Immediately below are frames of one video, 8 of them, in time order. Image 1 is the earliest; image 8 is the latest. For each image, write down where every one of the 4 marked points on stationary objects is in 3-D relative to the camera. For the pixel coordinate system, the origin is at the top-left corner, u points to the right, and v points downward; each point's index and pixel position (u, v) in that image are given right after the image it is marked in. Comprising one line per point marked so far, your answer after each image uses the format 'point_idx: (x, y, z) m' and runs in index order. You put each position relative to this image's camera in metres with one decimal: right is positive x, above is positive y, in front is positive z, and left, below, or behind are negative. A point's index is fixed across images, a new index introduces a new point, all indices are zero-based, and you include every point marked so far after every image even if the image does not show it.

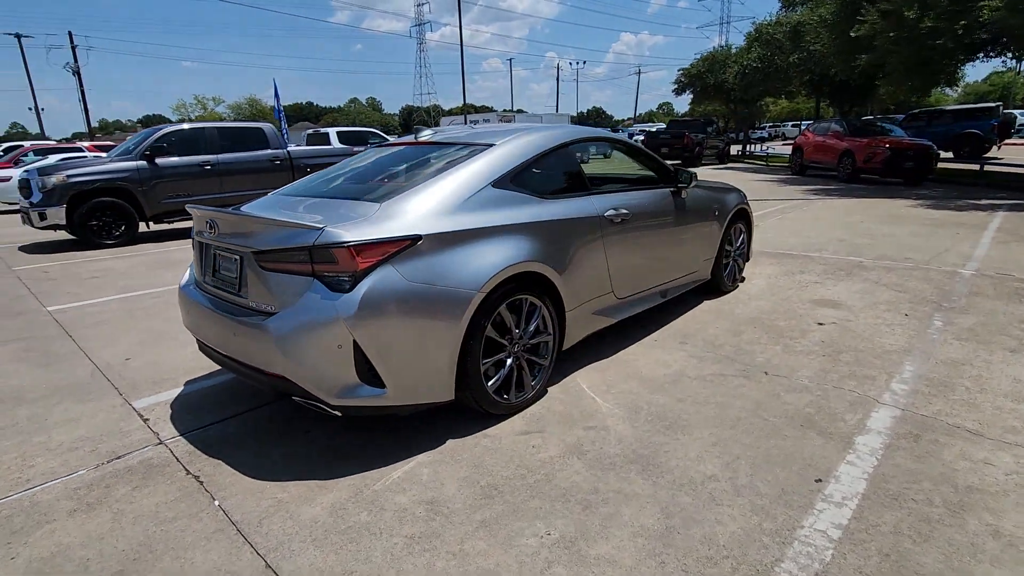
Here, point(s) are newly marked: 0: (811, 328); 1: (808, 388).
0: (+2.6, -0.4, +4.8) m
1: (+2.0, -0.7, +3.6) m
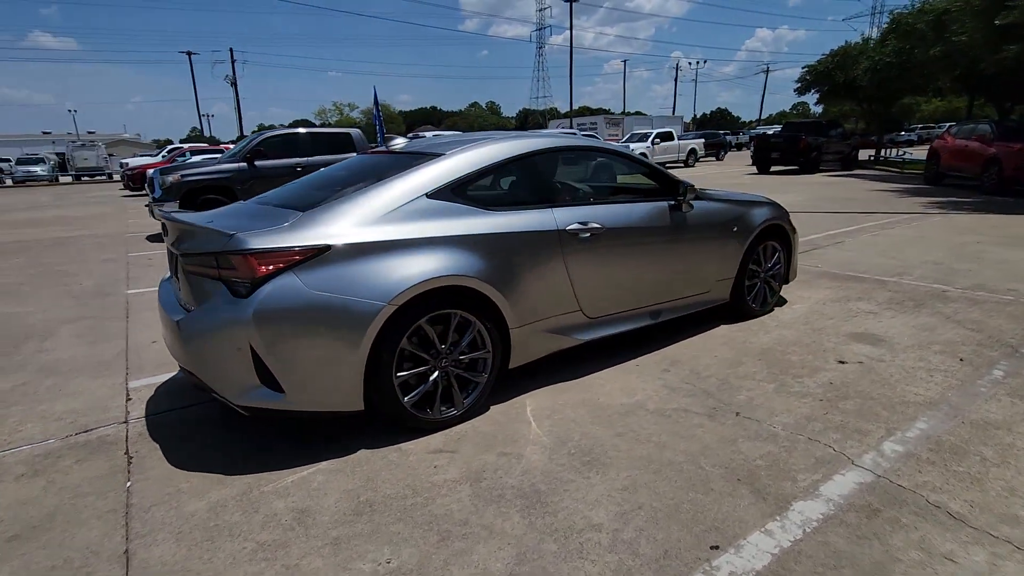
0: (+2.4, -0.6, +4.1) m
1: (+1.5, -0.9, +3.2) m
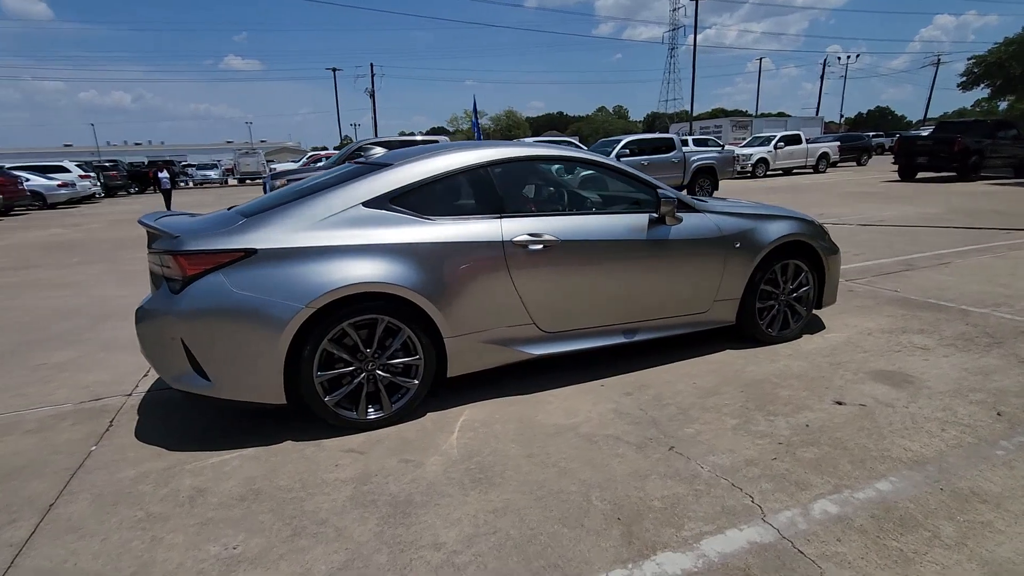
0: (+2.0, -0.8, +3.6) m
1: (+1.0, -1.0, +2.8) m
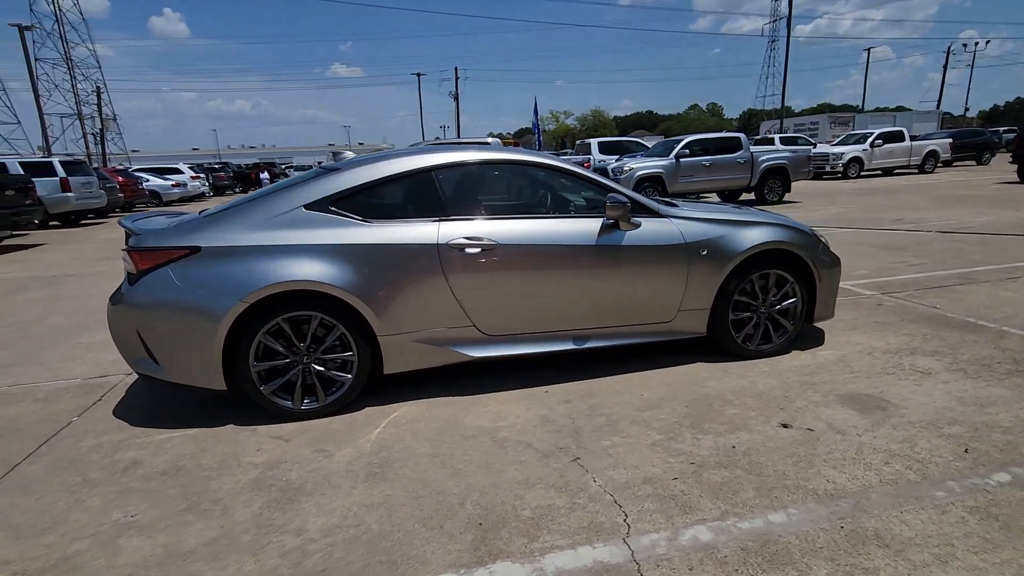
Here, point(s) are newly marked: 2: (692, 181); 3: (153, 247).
0: (+1.5, -0.9, +3.4) m
1: (+0.4, -1.0, +2.8) m
2: (+5.5, +3.3, +16.5) m
3: (-2.3, +0.3, +3.5) m
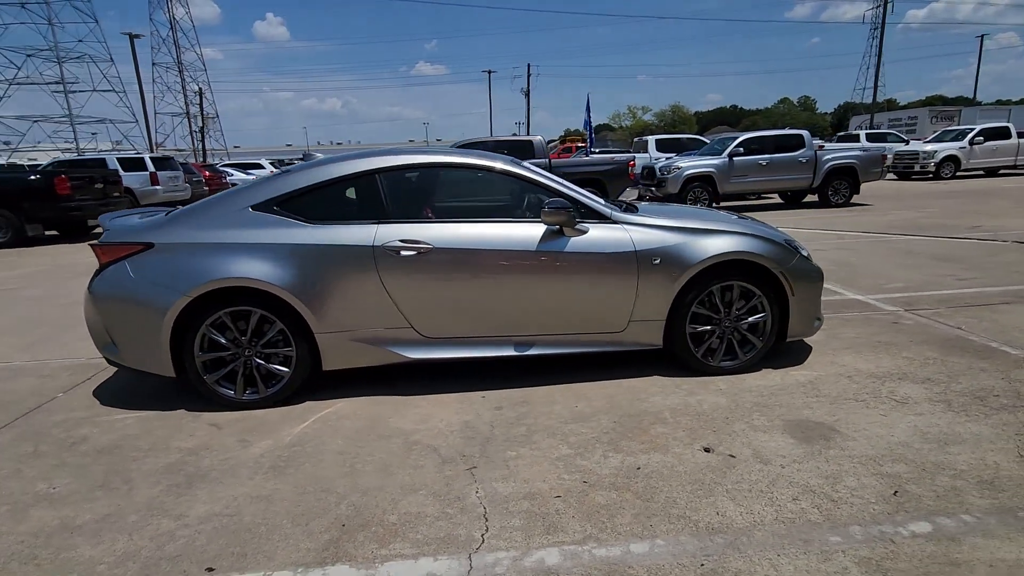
0: (+1.0, -0.9, +3.2) m
1: (-0.3, -1.1, +2.7) m
2: (+6.8, +3.1, +15.6) m
3: (-2.8, +0.3, +3.8) m
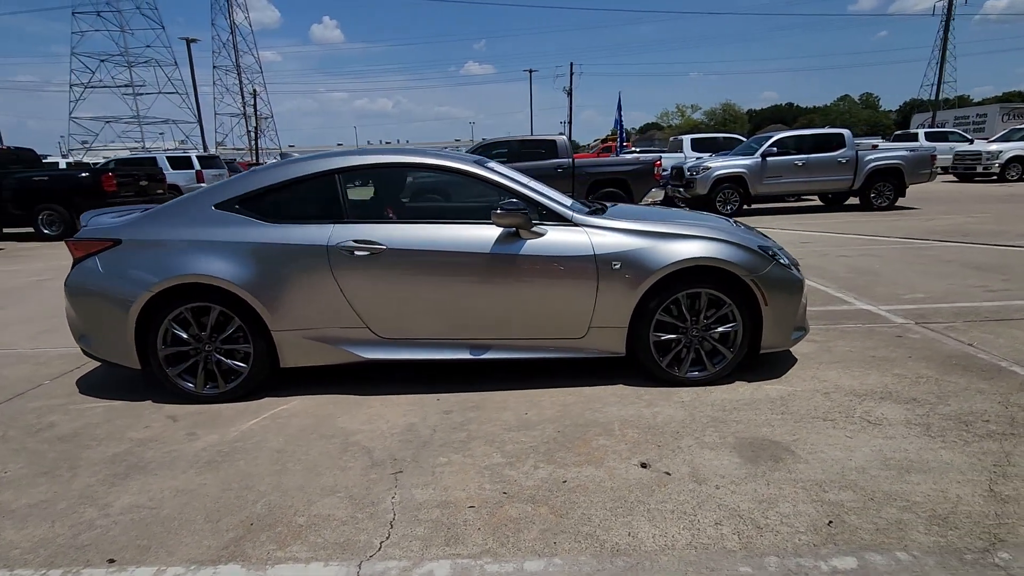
0: (+0.6, -1.0, +3.0) m
1: (-0.7, -1.1, +2.7) m
2: (+7.4, +2.9, +15.0) m
3: (-3.1, +0.4, +4.0) m
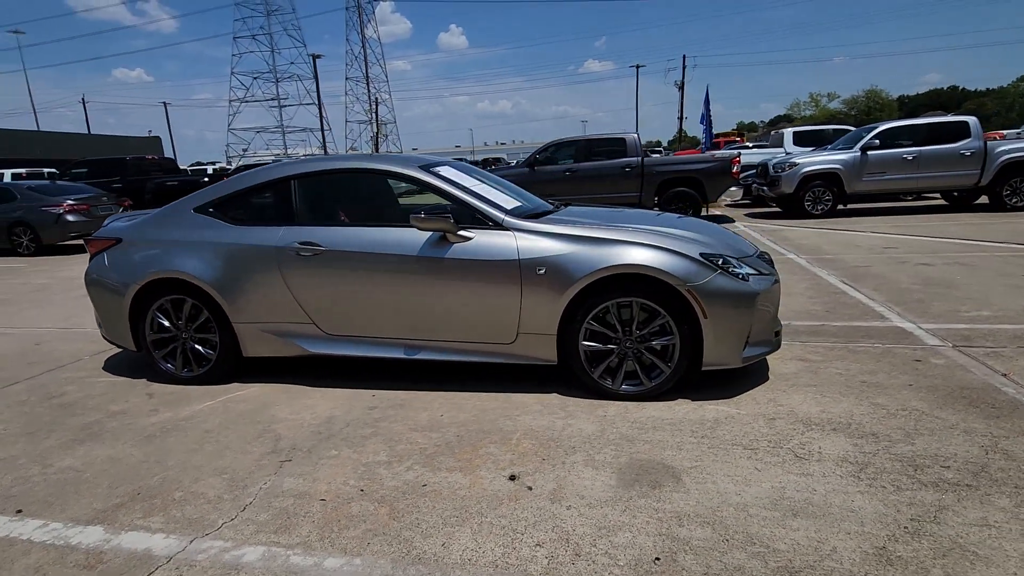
0: (-0.1, -1.0, +3.0) m
1: (-1.5, -1.1, +2.9) m
2: (+9.1, +2.7, +13.3) m
3: (-3.5, +0.4, +4.6) m
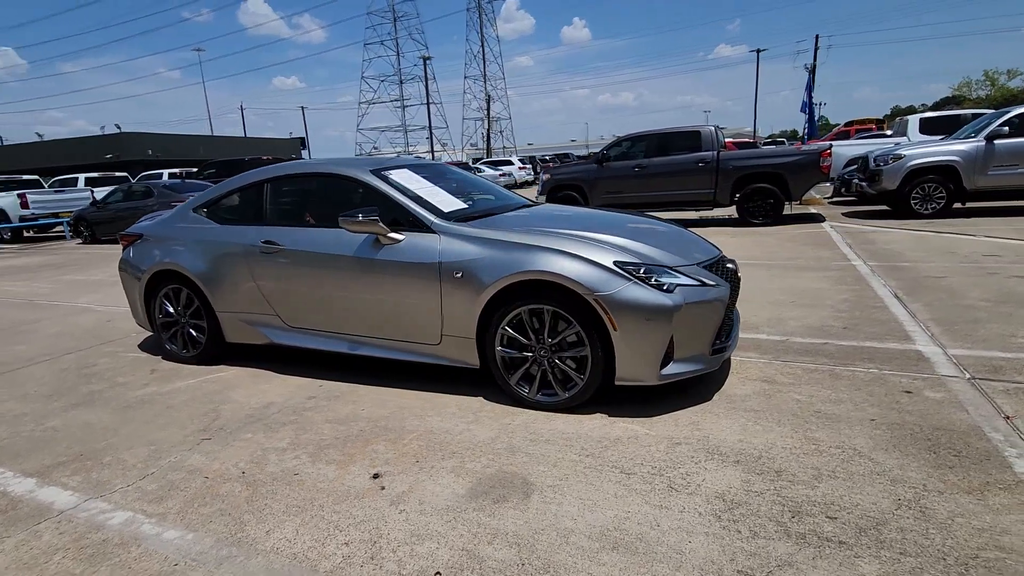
0: (-0.9, -1.0, +3.1) m
1: (-2.2, -1.1, +3.3) m
2: (+10.4, +2.4, +11.2) m
3: (-3.8, +0.6, +5.4) m
